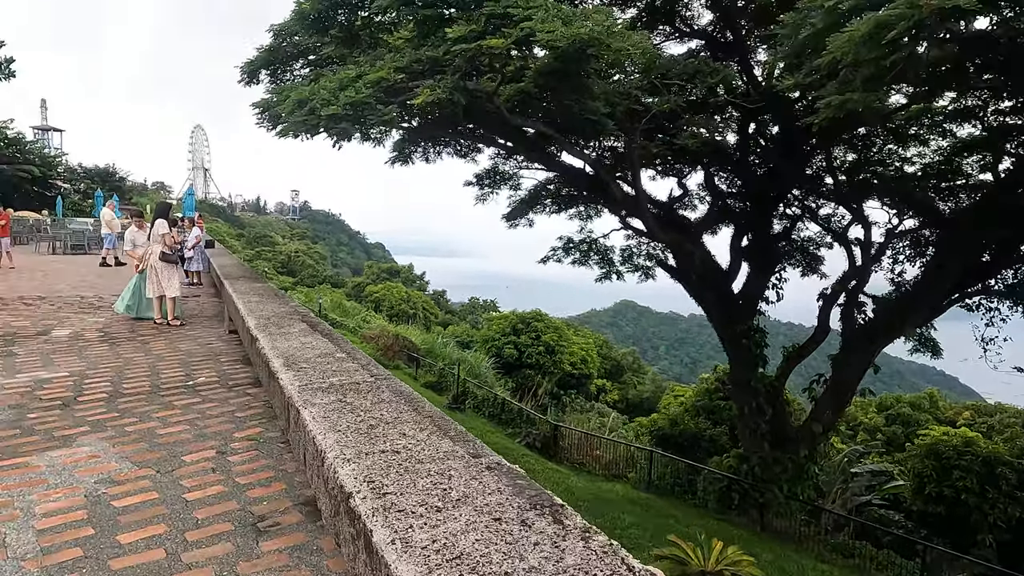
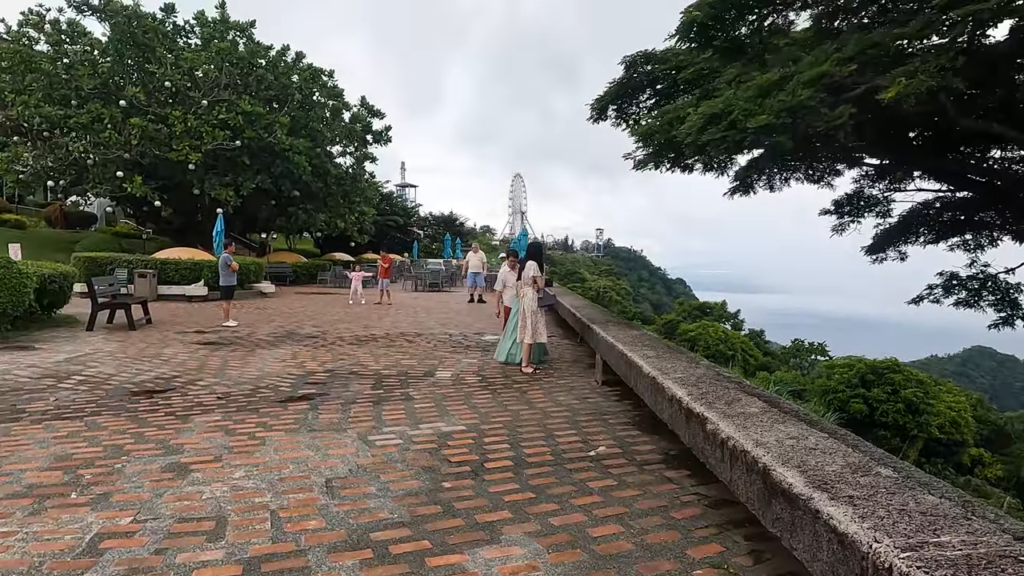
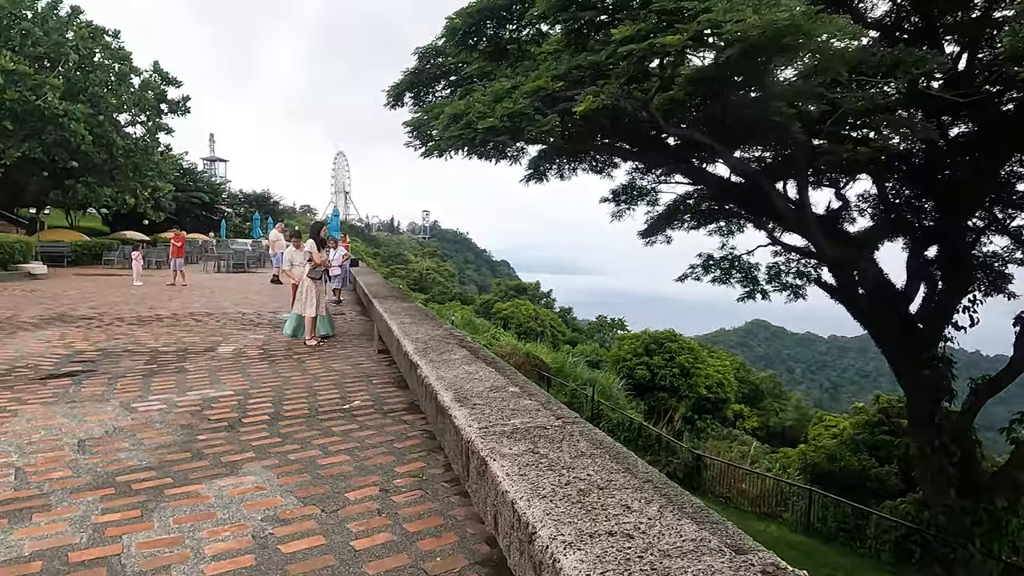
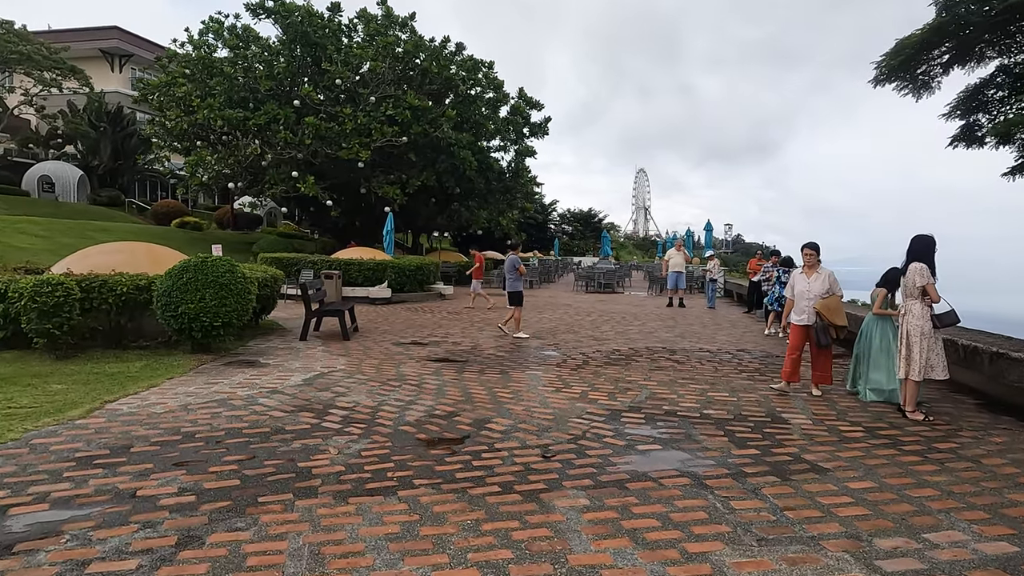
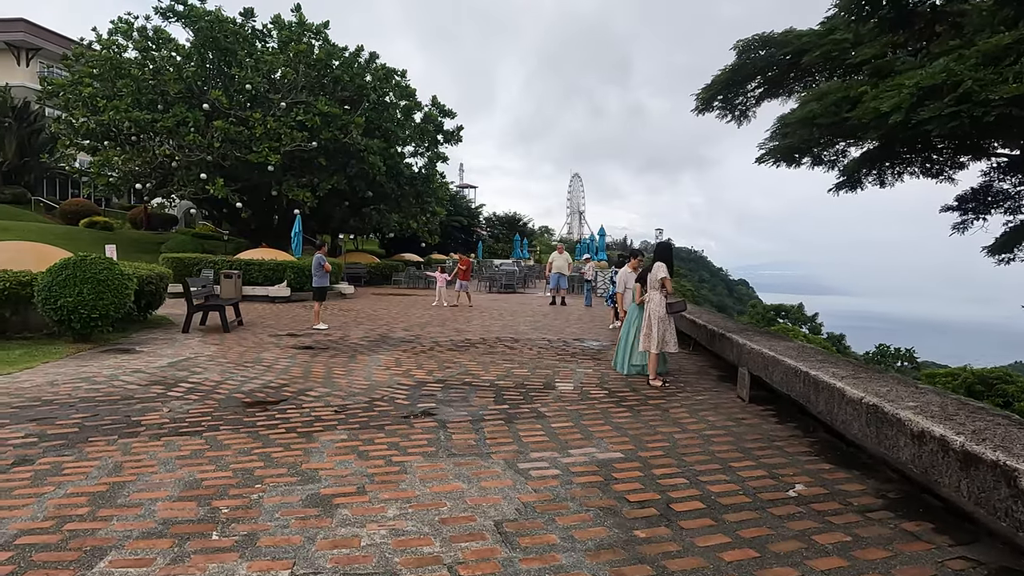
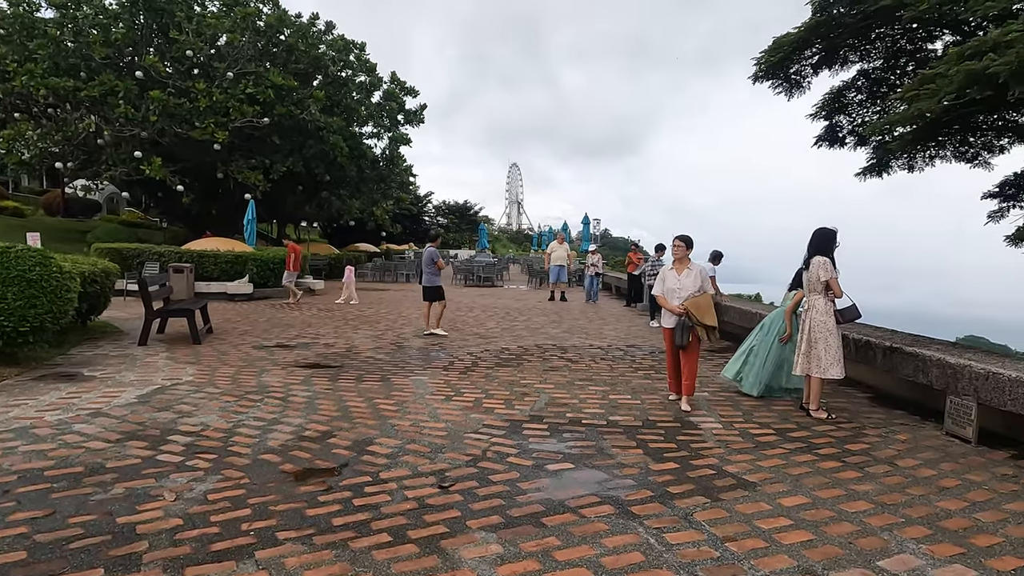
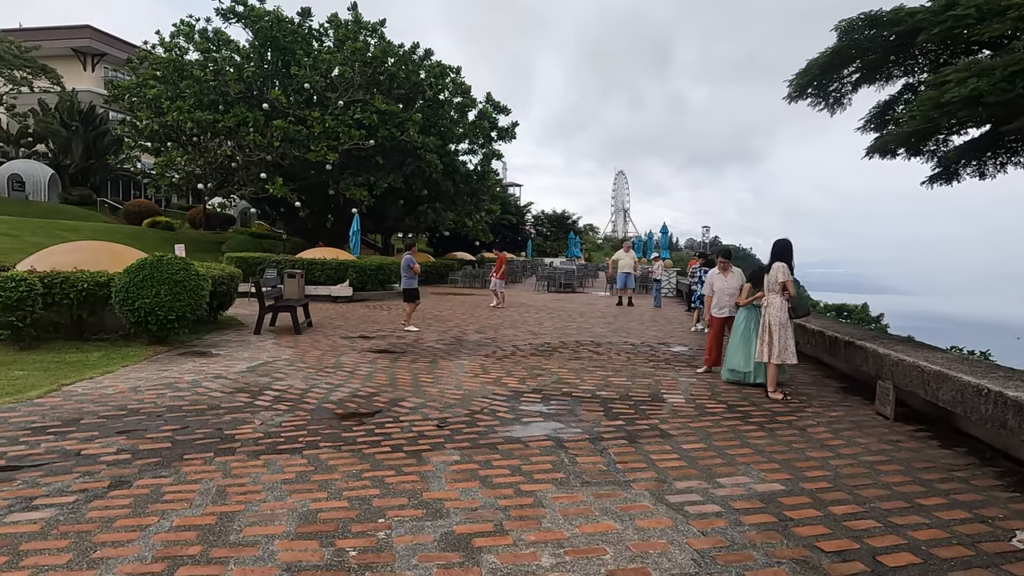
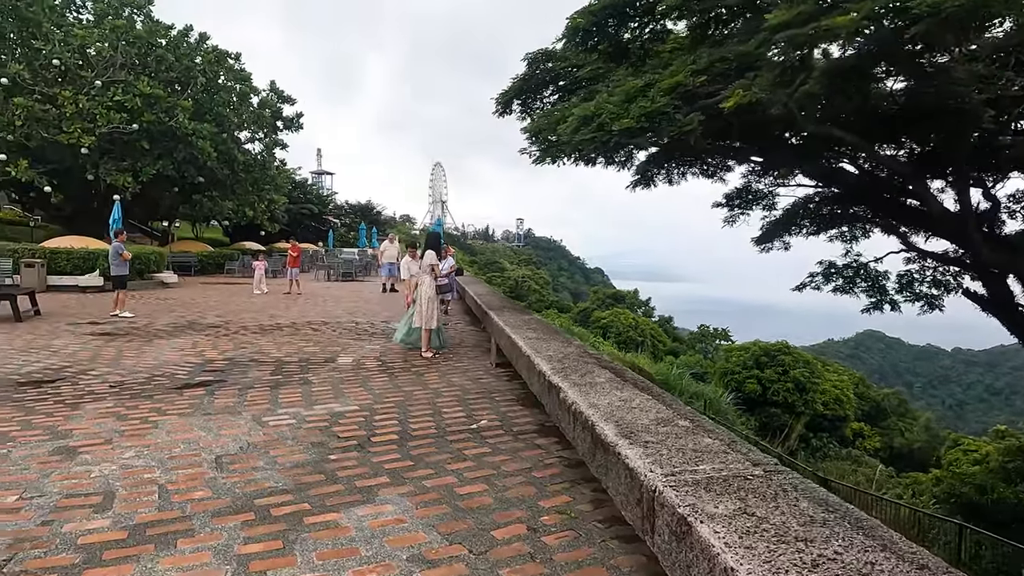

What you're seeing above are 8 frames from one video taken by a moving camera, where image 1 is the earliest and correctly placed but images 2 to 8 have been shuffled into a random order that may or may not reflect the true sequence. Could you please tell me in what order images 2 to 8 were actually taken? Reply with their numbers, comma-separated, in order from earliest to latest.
3, 8, 2, 5, 7, 4, 6
